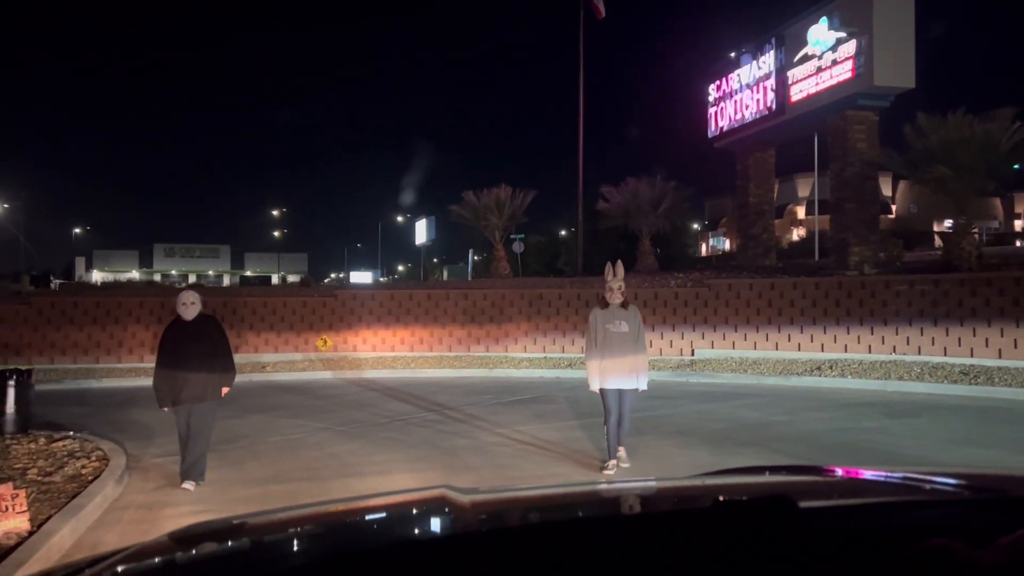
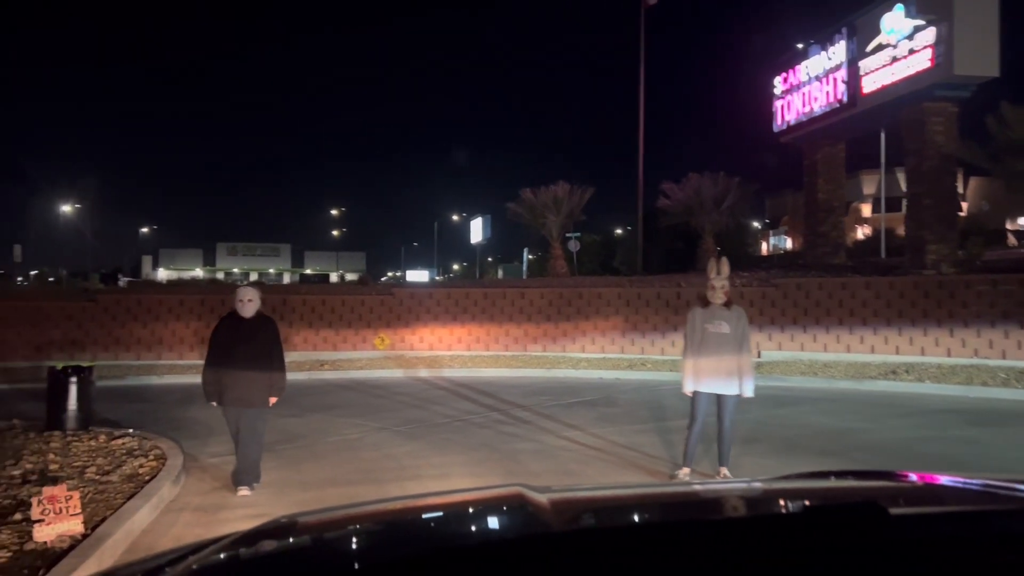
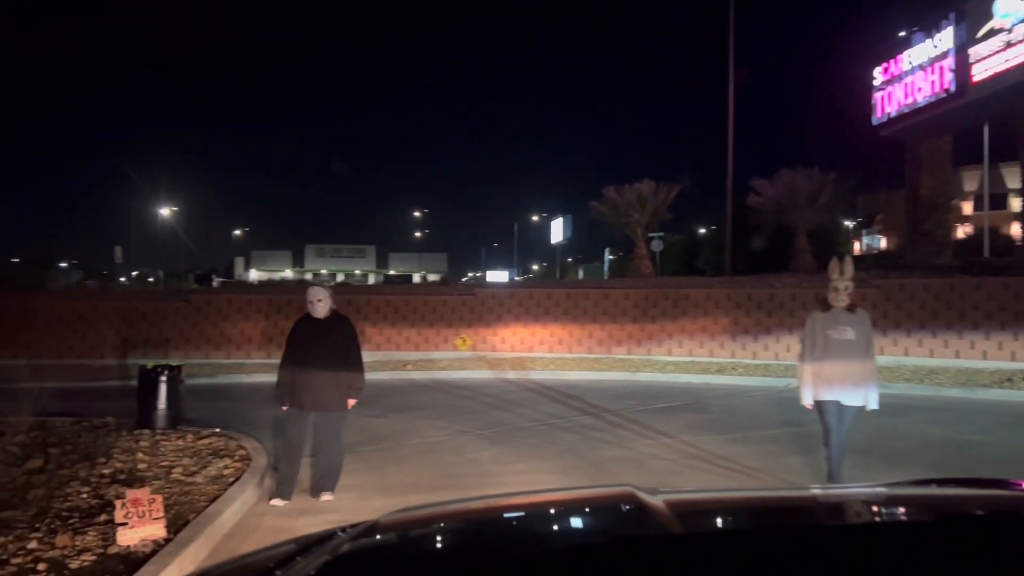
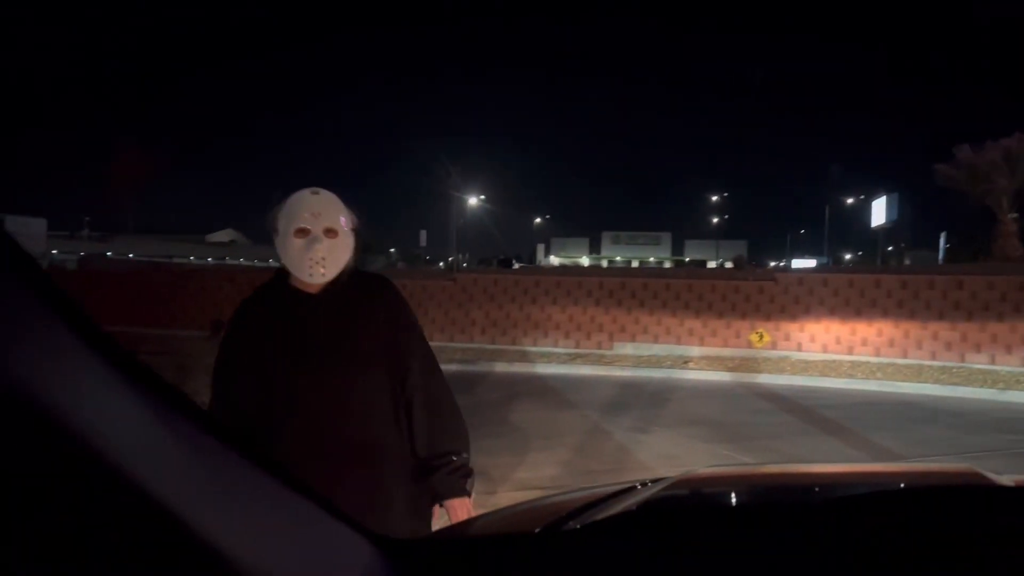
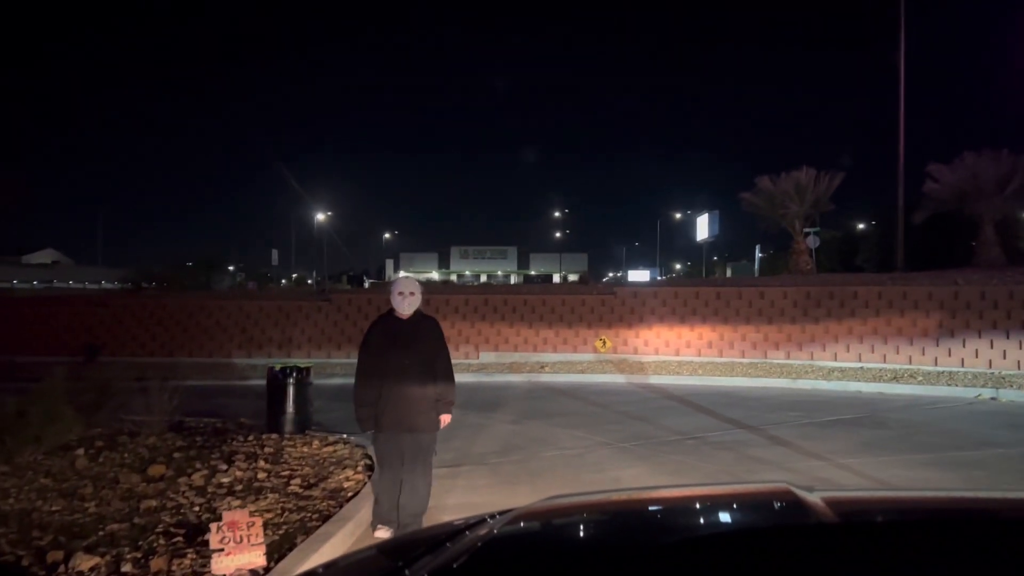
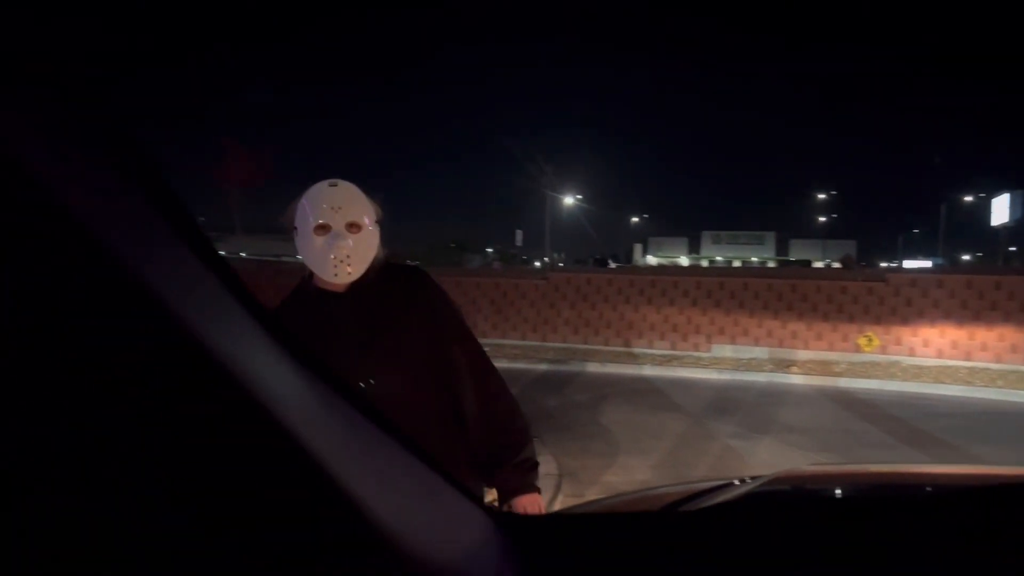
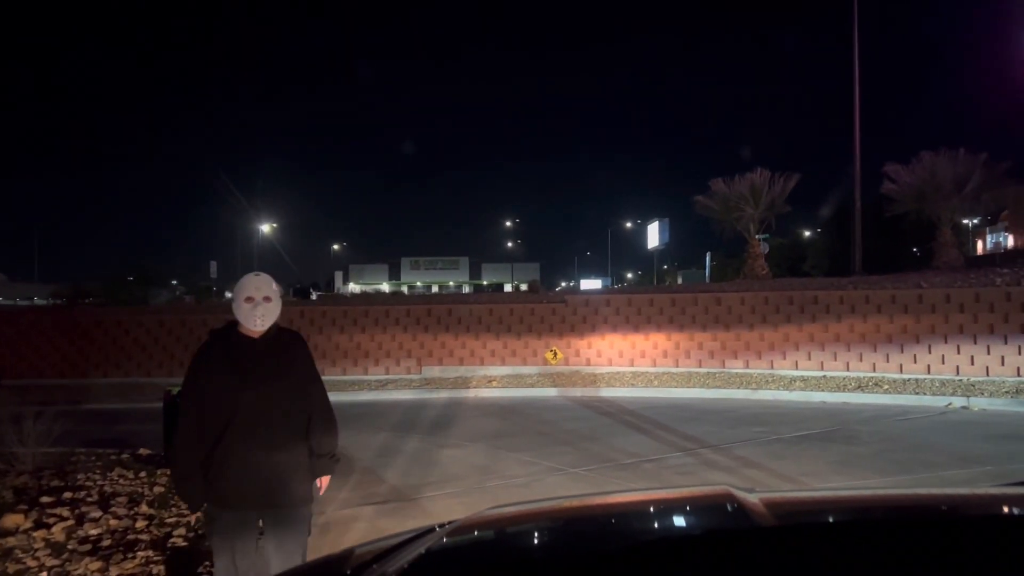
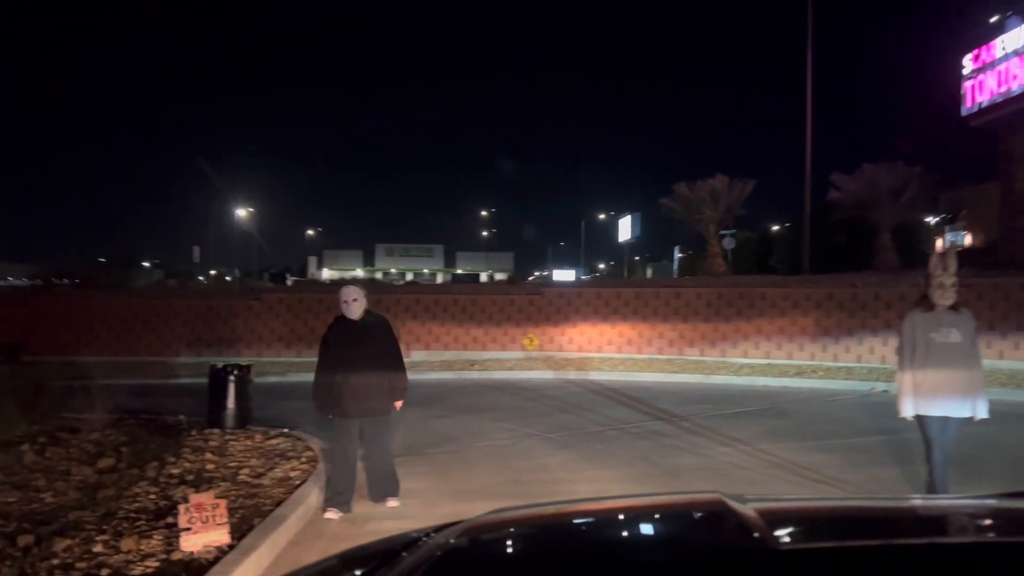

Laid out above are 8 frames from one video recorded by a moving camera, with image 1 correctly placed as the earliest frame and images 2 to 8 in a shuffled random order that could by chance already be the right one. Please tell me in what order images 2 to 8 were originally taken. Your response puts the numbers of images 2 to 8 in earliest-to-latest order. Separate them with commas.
2, 3, 8, 5, 7, 4, 6
